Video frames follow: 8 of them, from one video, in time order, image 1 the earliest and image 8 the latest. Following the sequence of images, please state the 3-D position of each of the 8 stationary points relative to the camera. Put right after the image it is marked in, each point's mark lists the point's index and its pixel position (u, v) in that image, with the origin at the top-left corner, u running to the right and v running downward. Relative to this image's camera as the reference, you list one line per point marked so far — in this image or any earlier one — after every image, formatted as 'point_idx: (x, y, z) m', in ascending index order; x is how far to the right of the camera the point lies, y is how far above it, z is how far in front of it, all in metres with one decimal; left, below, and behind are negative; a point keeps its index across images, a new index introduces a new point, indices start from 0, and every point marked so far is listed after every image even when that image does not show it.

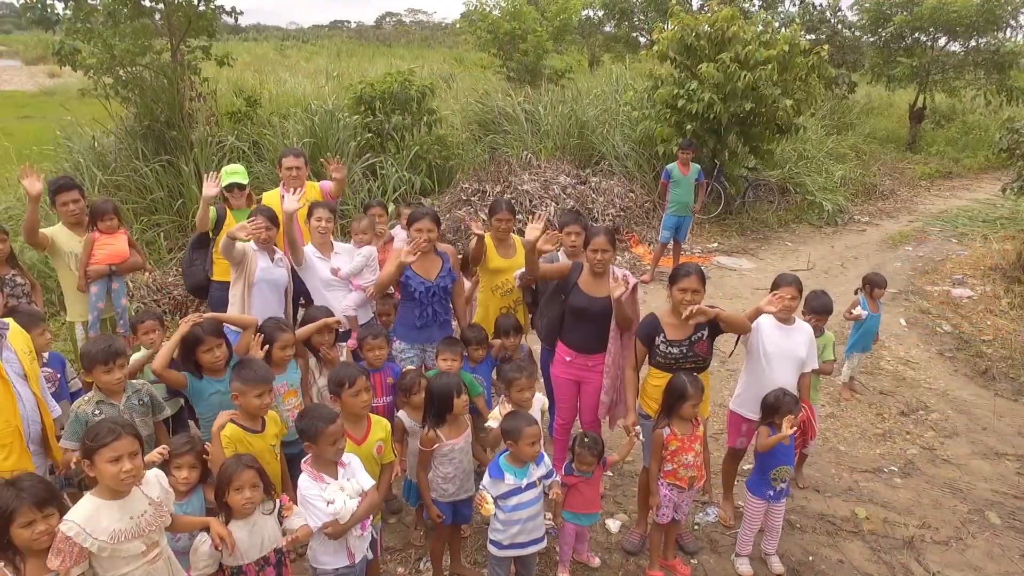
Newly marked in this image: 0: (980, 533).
0: (+1.3, -0.7, +2.2) m
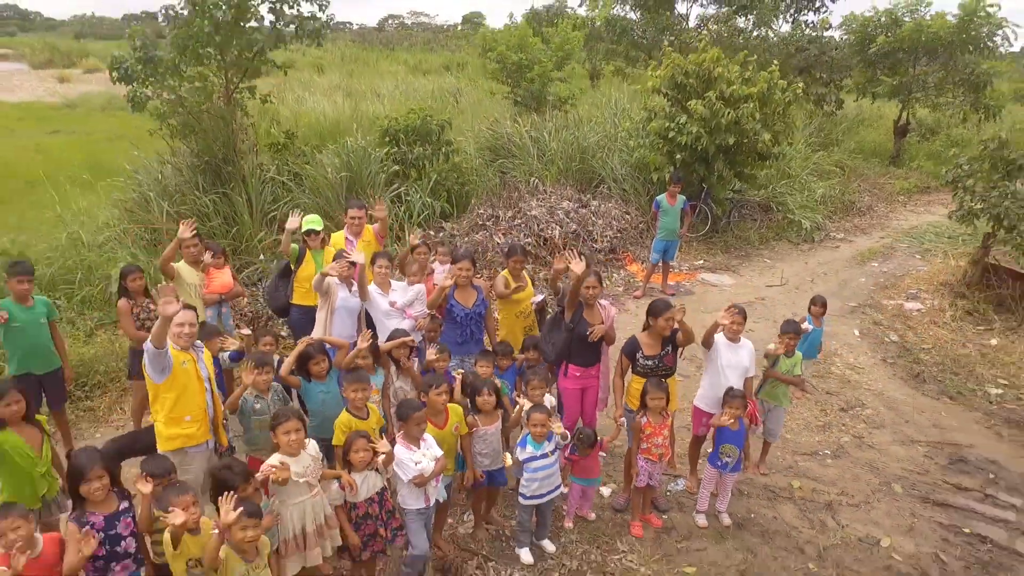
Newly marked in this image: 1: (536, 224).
0: (+1.3, -0.8, +2.8) m
1: (+0.2, +0.4, +5.4) m
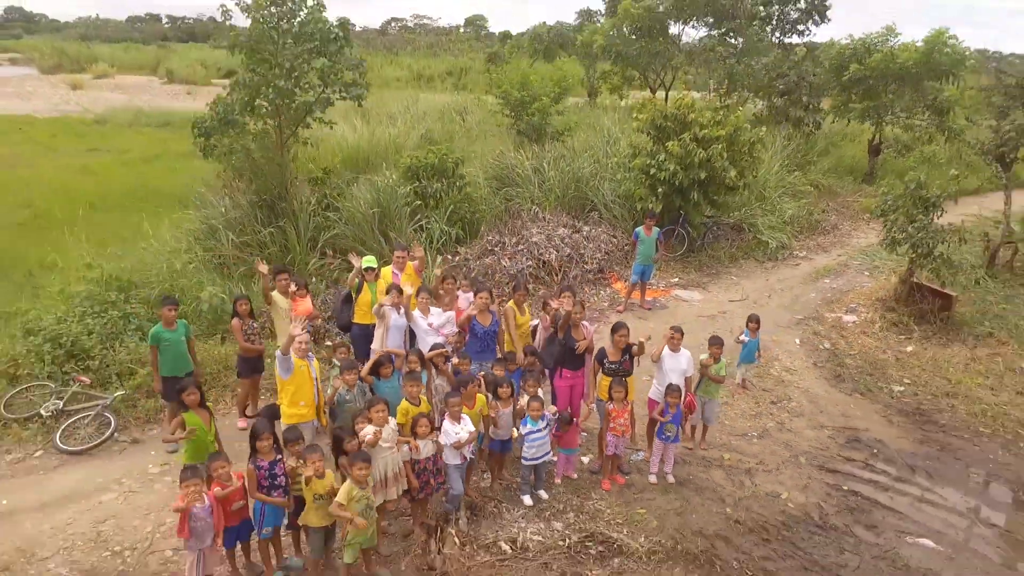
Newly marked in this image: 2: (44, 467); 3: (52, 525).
0: (+1.4, -0.9, +3.8) m
1: (+0.2, +0.3, +6.4) m
2: (-2.1, -0.8, +3.5) m
3: (-1.8, -0.9, +3.1) m
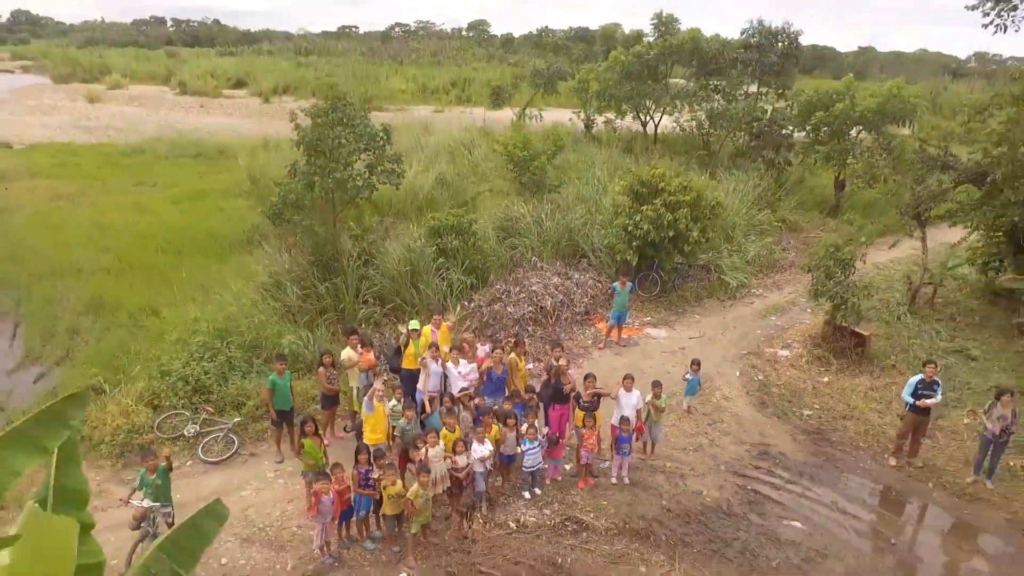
0: (+1.4, -1.3, +5.4) m
1: (+0.2, -0.1, +8.0) m
2: (-2.1, -1.2, +5.1) m
3: (-1.8, -1.3, +4.7) m
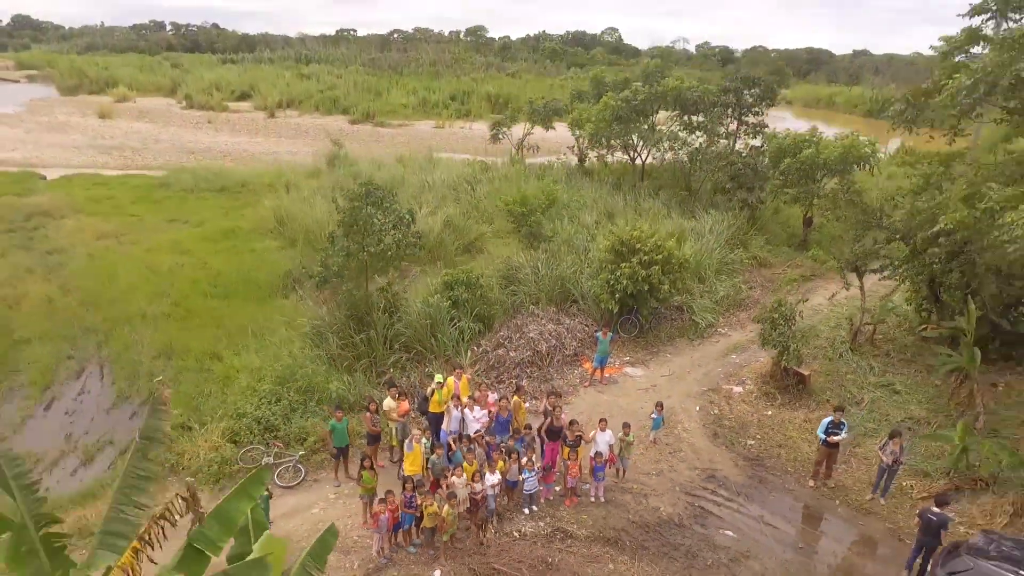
0: (+1.4, -1.8, +7.0) m
1: (+0.3, -0.6, +9.6) m
2: (-2.1, -1.8, +6.7) m
3: (-1.8, -1.9, +6.3) m
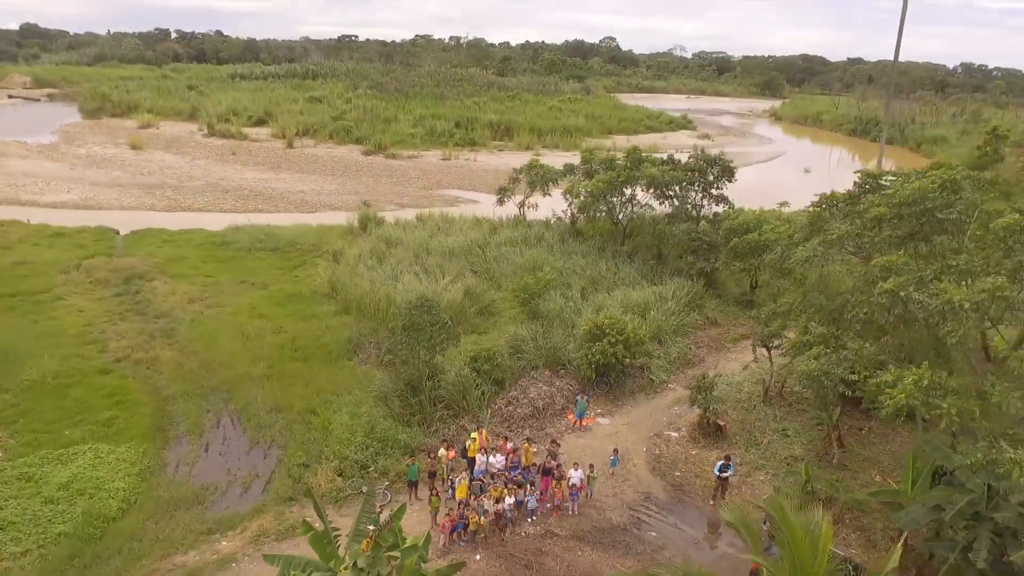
0: (+1.5, -3.1, +11.1) m
1: (+0.4, -1.9, +13.7) m
2: (-1.9, -3.1, +10.8) m
3: (-1.6, -3.2, +10.4) m
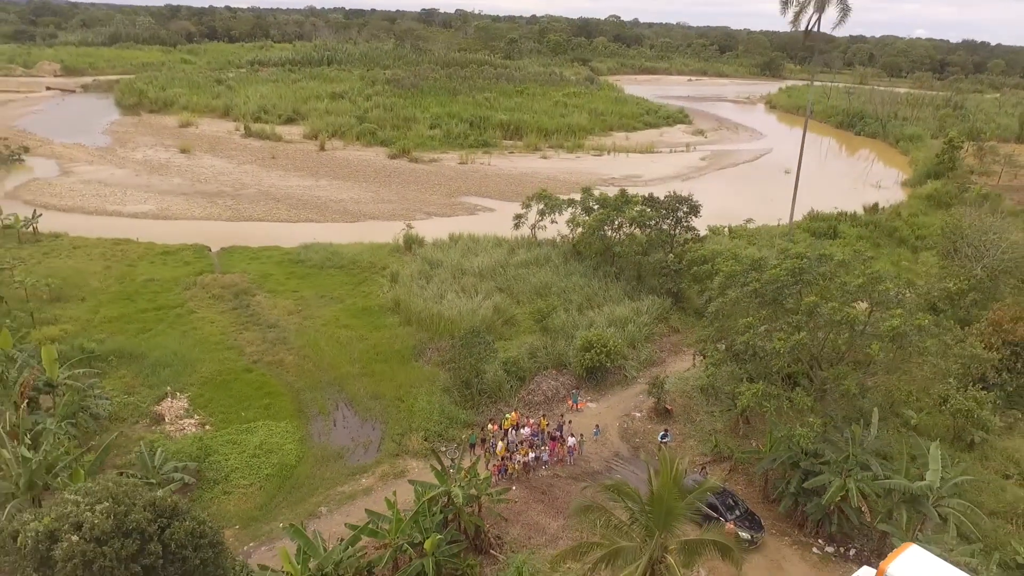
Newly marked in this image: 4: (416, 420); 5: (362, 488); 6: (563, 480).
0: (+2.0, -4.0, +18.0) m
1: (+0.9, -2.7, +20.5) m
2: (-1.5, -4.0, +17.7) m
3: (-1.2, -4.1, +17.2) m
4: (-2.4, -3.3, +19.1) m
5: (-3.2, -4.3, +16.6) m
6: (+1.1, -4.3, +17.1) m
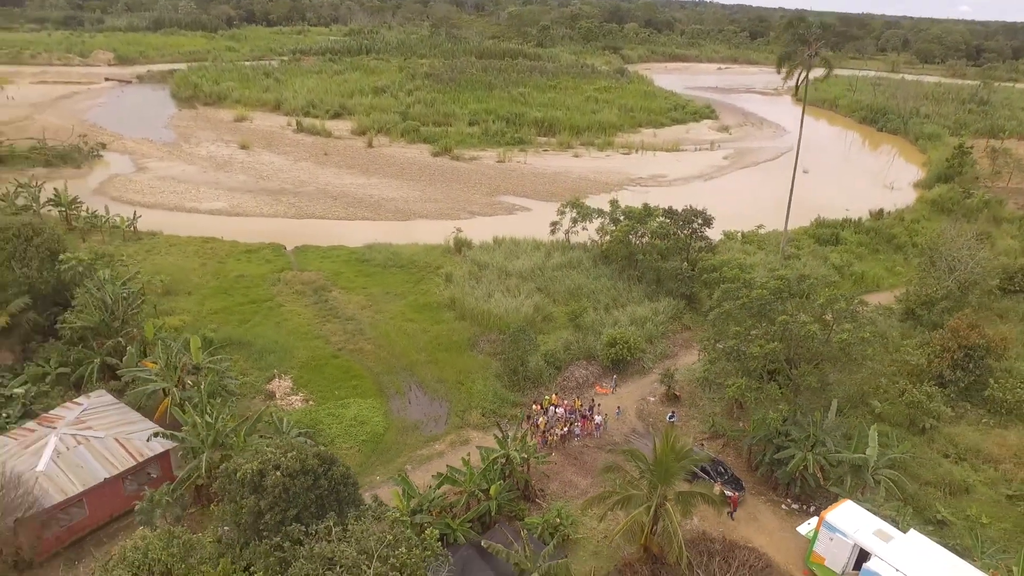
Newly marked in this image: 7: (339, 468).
0: (+3.2, -4.3, +22.7) m
1: (+2.1, -2.9, +25.3) m
2: (-0.3, -4.2, +22.5) m
3: (-0.1, -4.4, +22.1) m
4: (-1.2, -3.5, +24.0) m
5: (-2.1, -4.5, +21.6) m
6: (+2.2, -4.6, +21.9) m
7: (-3.4, -3.5, +15.2) m
